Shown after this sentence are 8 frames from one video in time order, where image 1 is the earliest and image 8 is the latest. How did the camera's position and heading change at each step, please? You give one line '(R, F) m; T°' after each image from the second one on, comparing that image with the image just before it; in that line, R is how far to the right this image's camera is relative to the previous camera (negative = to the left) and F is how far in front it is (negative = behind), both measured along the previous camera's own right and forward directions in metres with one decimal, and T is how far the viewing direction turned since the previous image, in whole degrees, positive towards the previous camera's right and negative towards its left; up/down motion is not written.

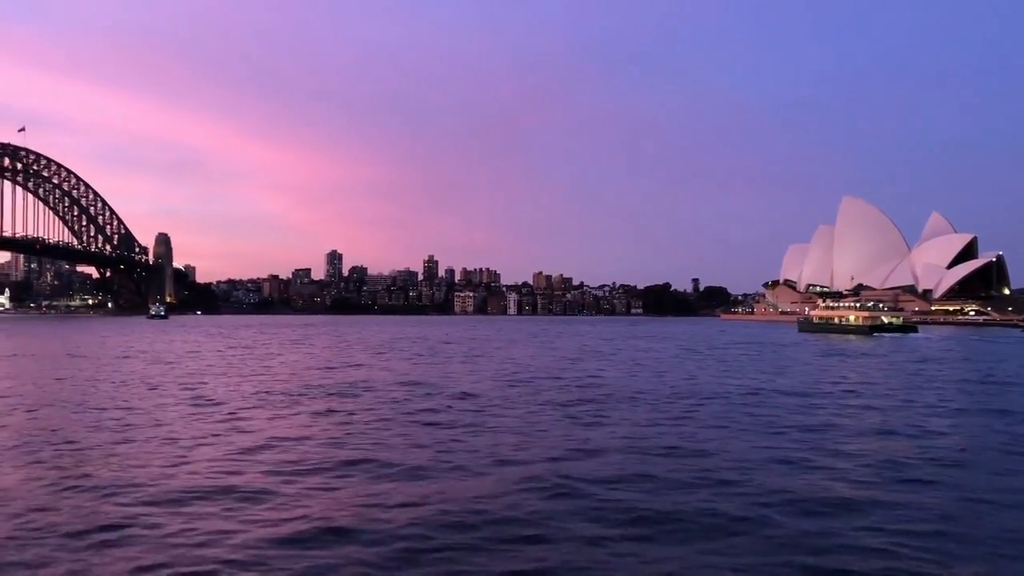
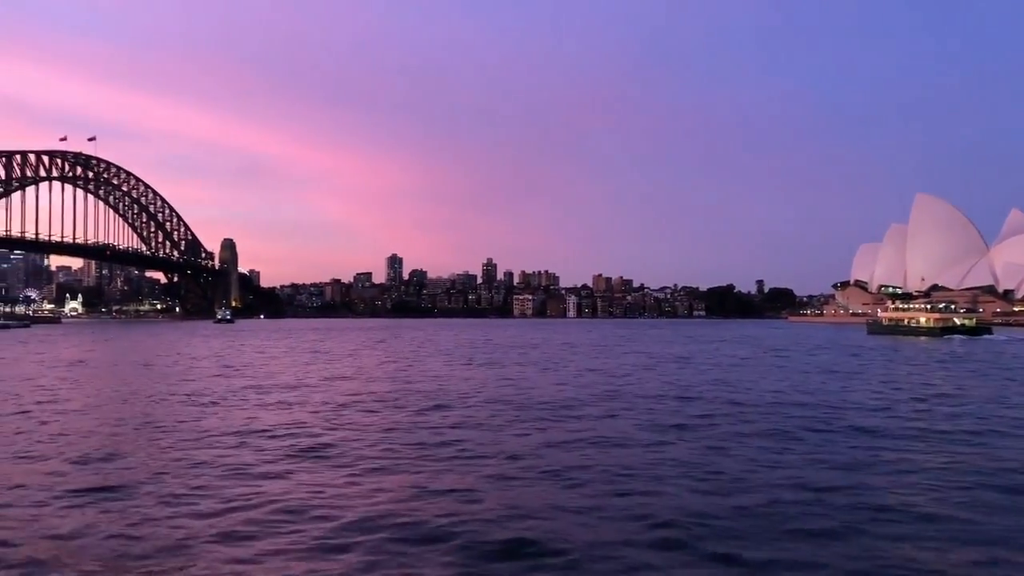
(-0.3, +0.7) m; -4°
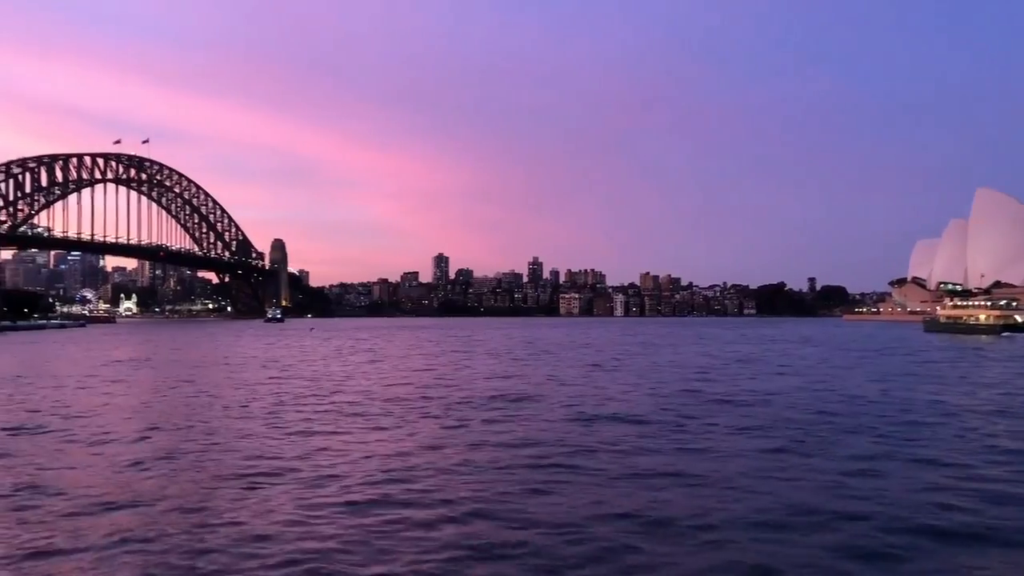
(-0.2, +0.6) m; -3°
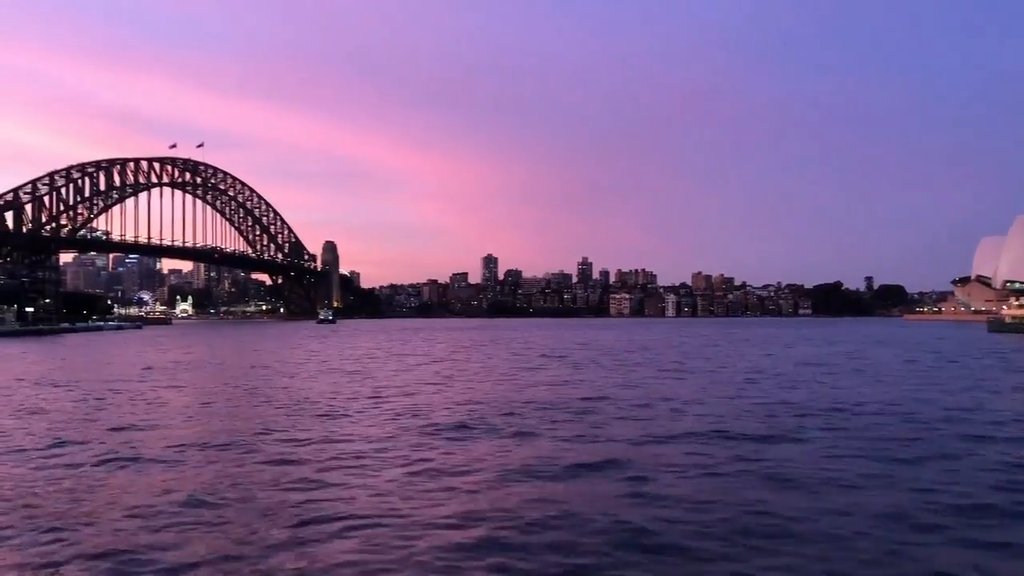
(-0.2, +0.6) m; -3°
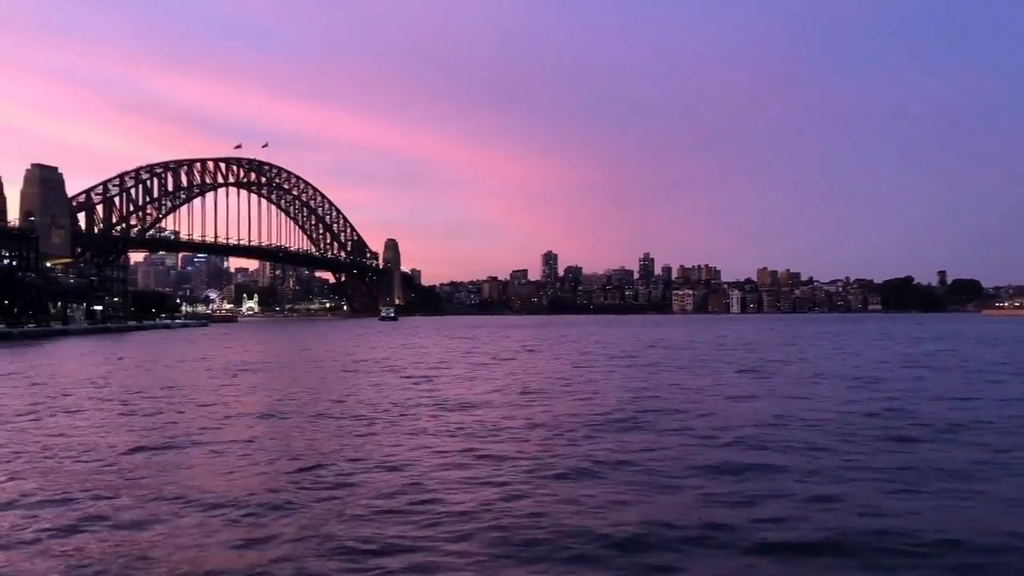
(-0.1, +0.7) m; -4°
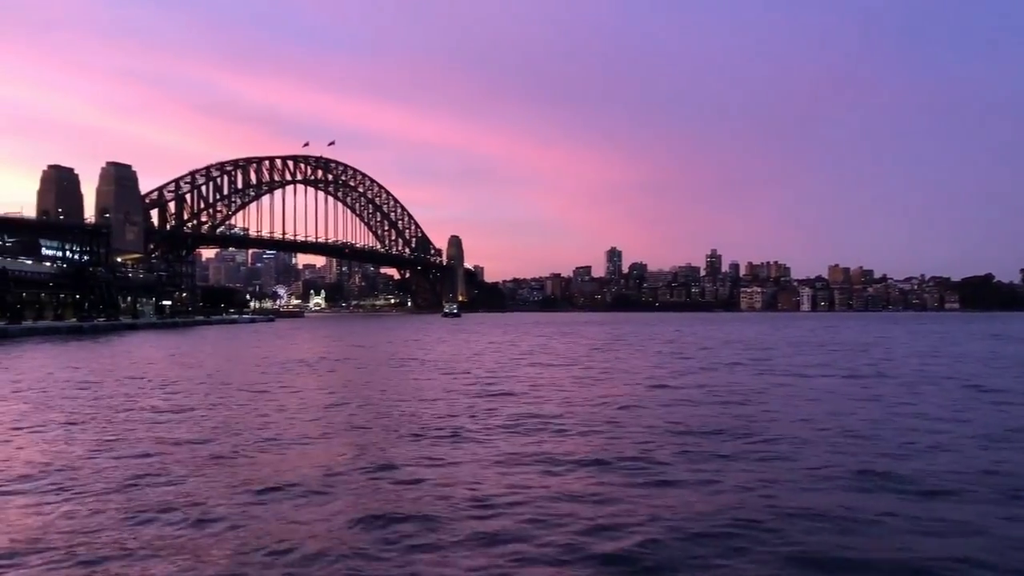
(-0.1, +0.7) m; -4°
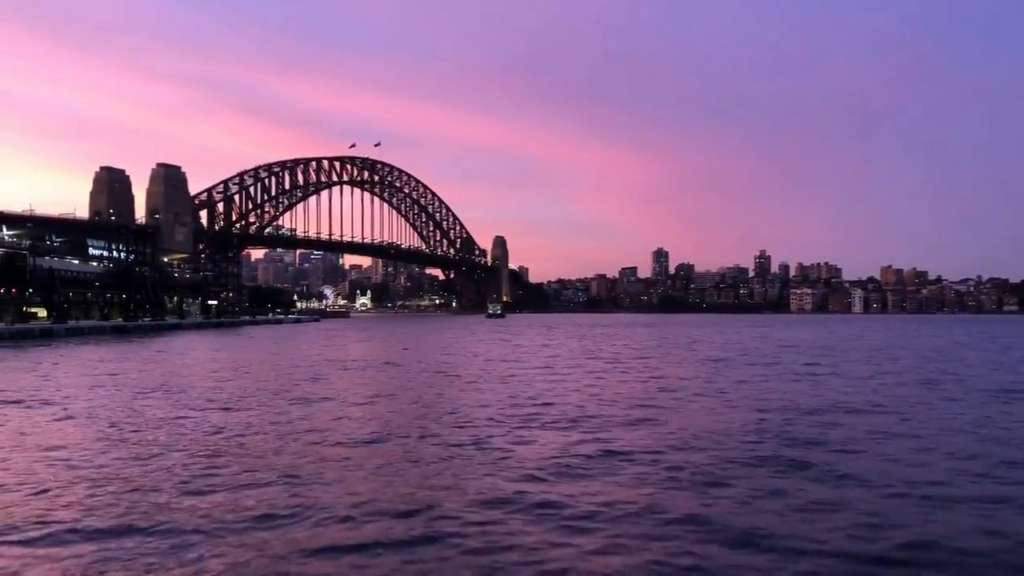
(0.0, +0.5) m; -3°
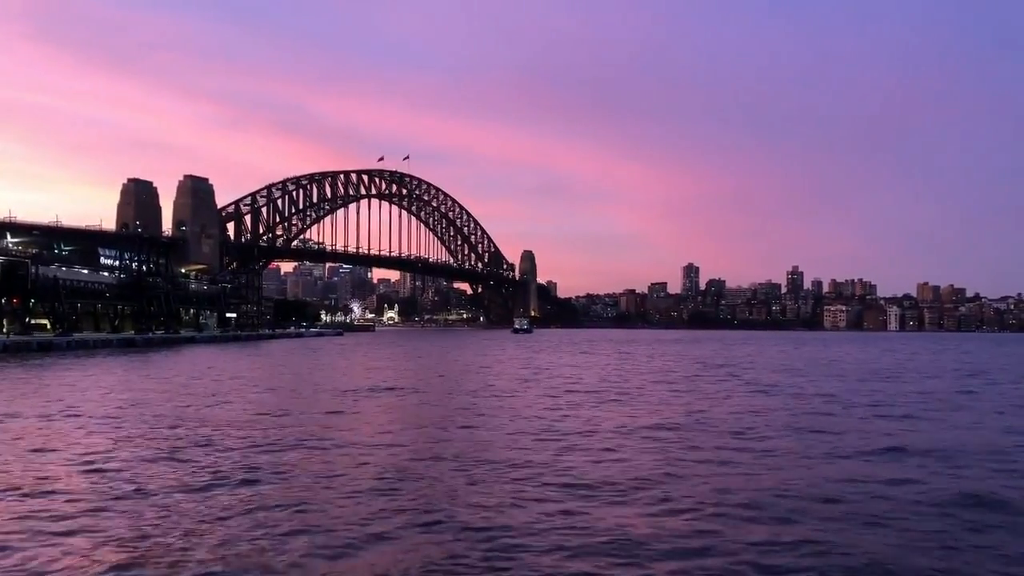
(0.0, +1.5) m; -2°
